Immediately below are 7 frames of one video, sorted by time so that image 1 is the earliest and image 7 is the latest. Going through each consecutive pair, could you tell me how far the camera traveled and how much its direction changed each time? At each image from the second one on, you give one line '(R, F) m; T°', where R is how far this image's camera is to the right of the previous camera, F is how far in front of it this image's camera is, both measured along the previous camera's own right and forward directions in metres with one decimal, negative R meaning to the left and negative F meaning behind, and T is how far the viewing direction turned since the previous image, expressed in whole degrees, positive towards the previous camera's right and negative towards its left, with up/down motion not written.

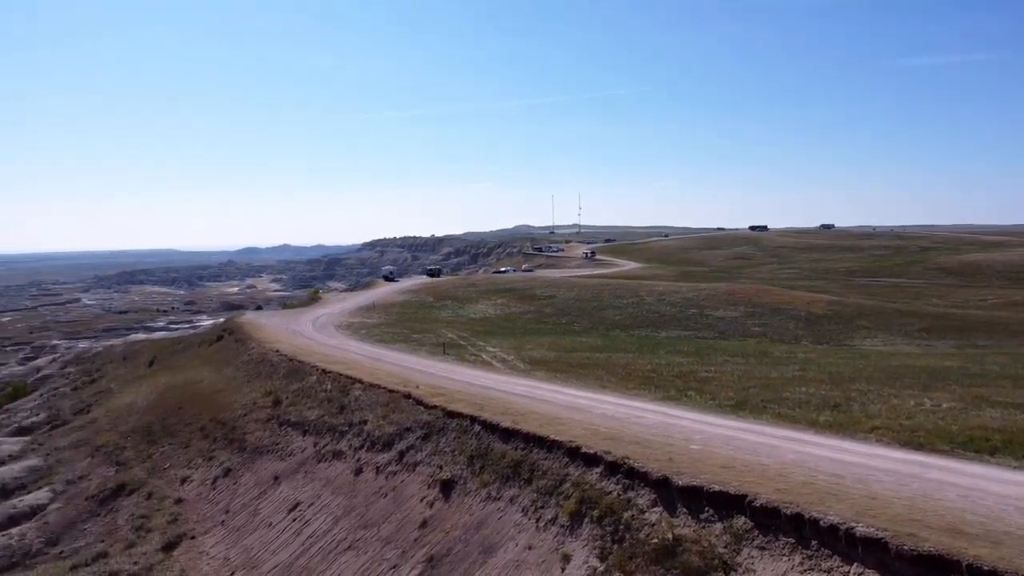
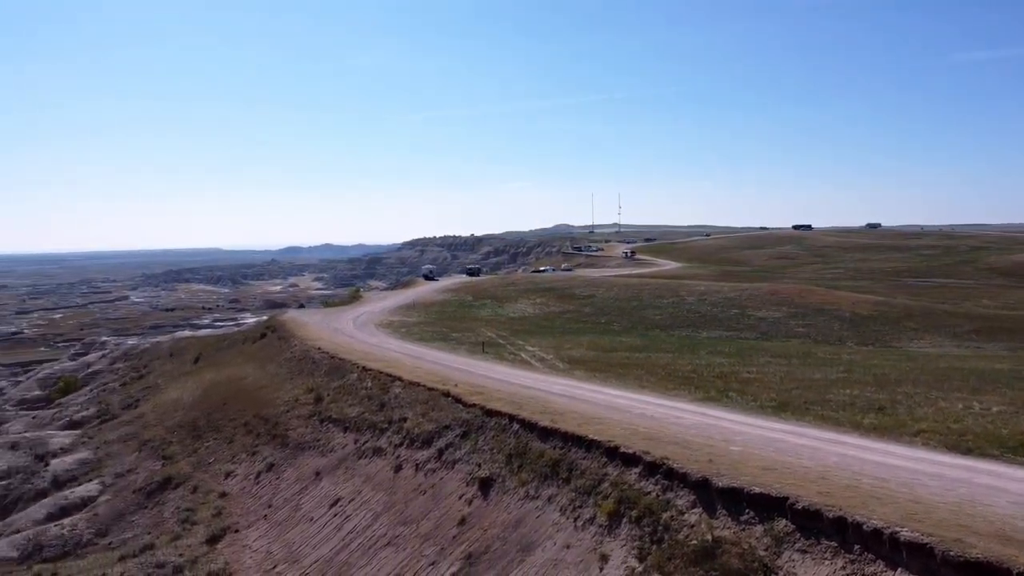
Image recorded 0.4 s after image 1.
(0.0, -0.2) m; -3°
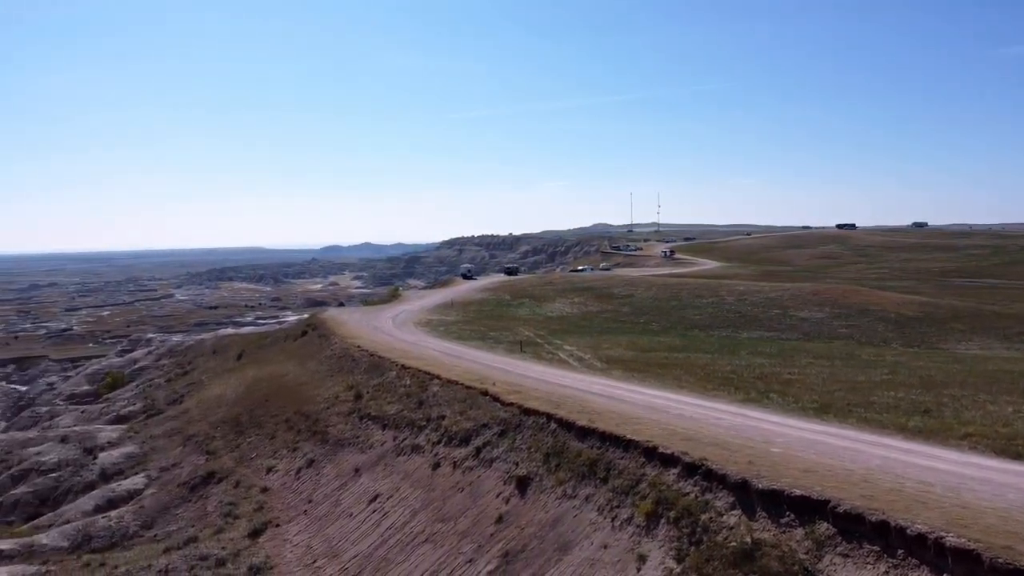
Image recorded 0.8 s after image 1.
(0.0, -0.2) m; -3°
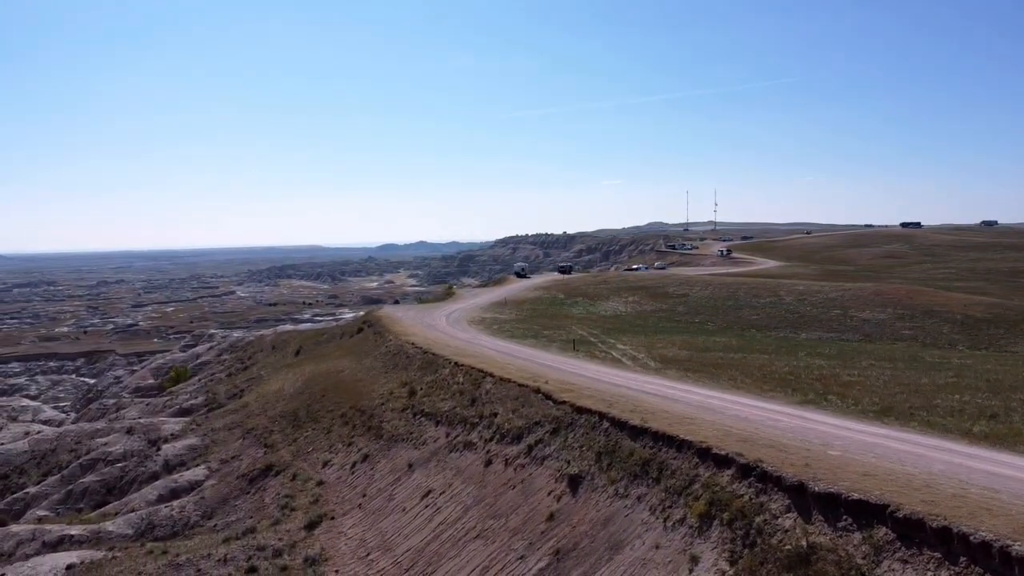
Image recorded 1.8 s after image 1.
(0.0, -0.3) m; -5°
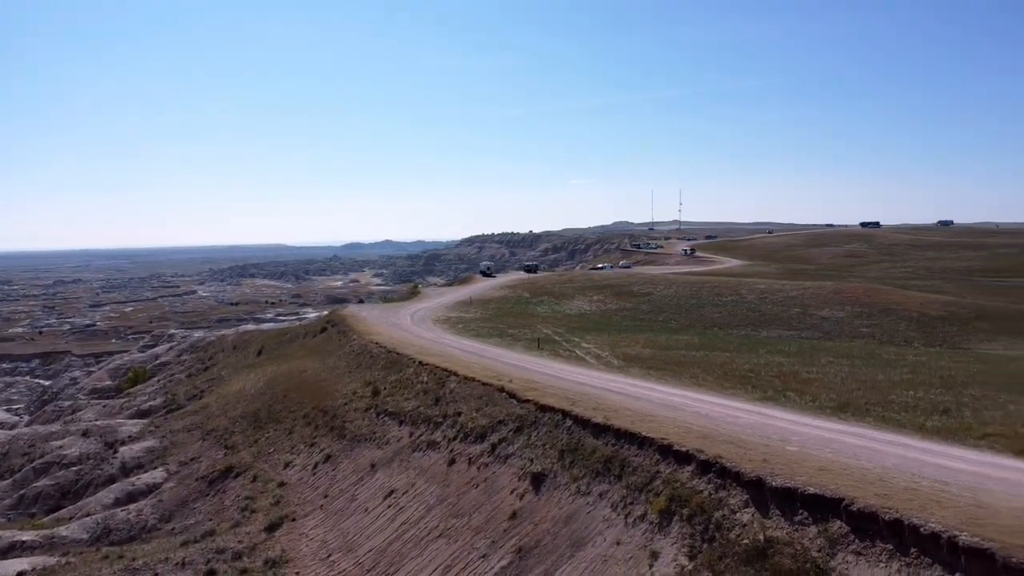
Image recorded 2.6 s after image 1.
(+0.1, +0.1) m; +3°
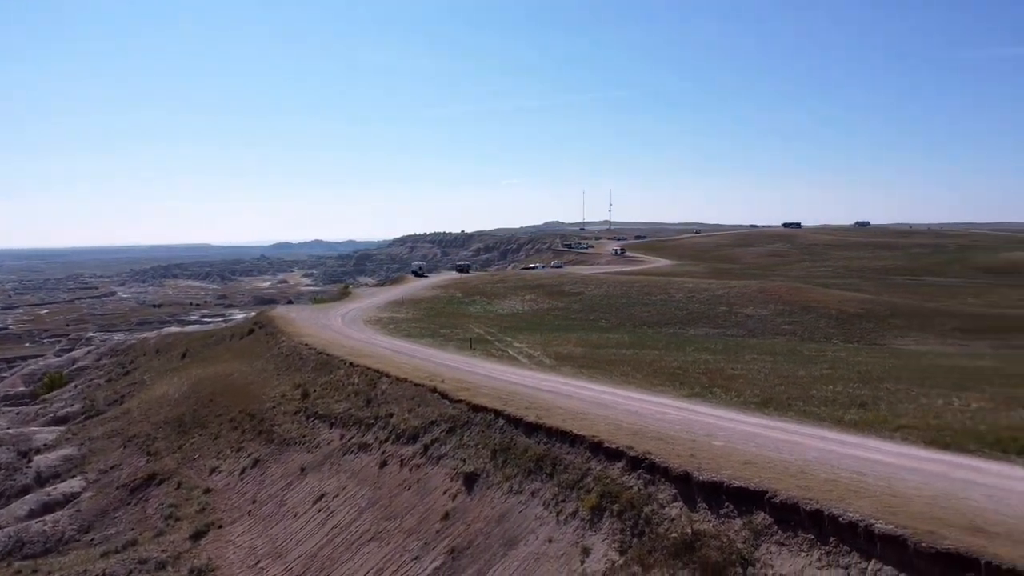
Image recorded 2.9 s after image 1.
(0.0, +0.3) m; +6°
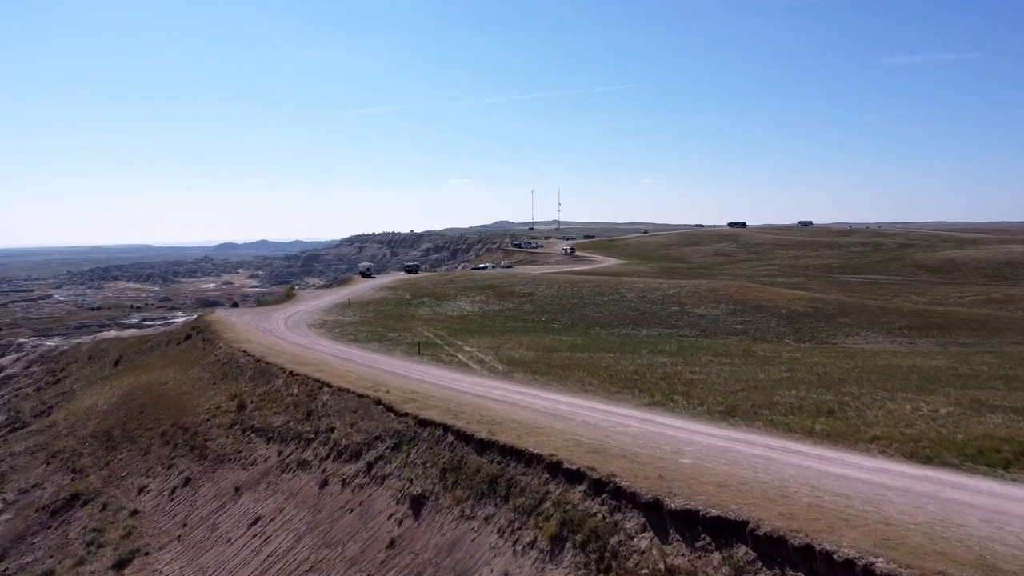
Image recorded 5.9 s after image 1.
(0.0, +1.7) m; +4°
